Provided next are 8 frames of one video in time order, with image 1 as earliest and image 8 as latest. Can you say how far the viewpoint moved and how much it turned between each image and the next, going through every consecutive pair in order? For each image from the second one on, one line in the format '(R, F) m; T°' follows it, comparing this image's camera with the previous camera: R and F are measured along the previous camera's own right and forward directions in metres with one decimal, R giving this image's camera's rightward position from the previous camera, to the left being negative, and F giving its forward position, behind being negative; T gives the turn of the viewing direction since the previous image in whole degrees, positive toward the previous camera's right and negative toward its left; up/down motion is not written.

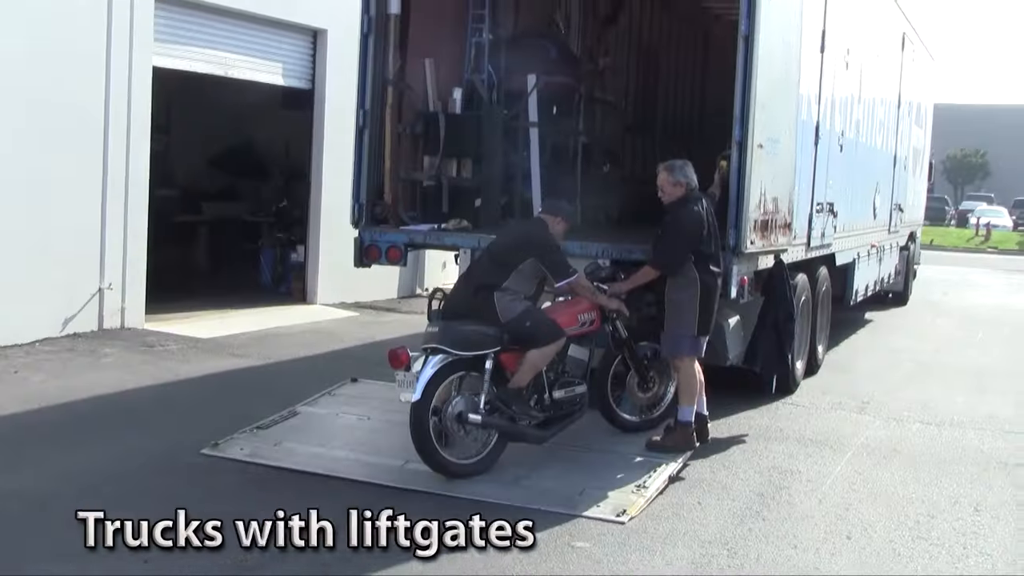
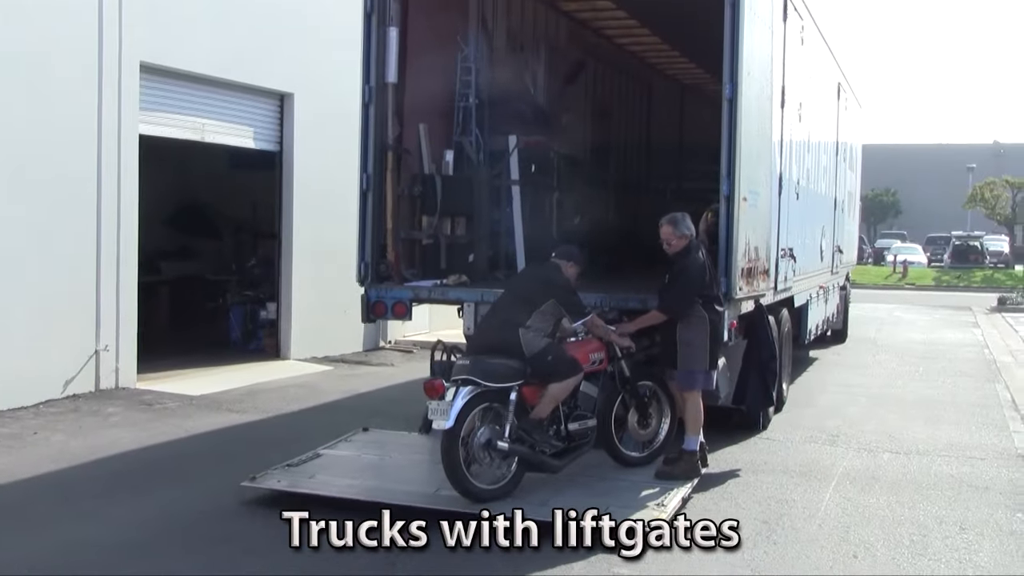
(-0.5, -0.4) m; +4°
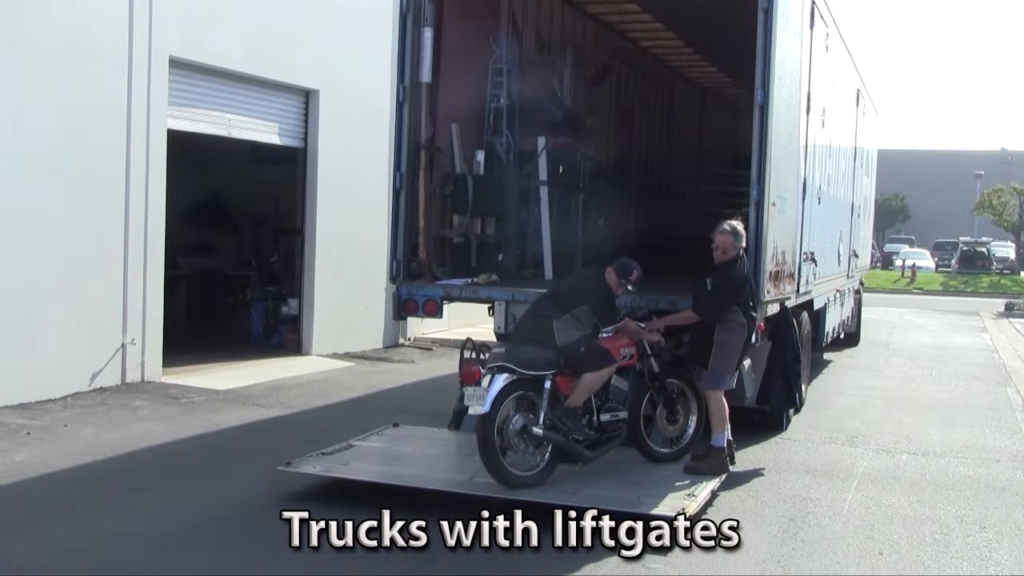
(-0.2, -0.1) m; 0°
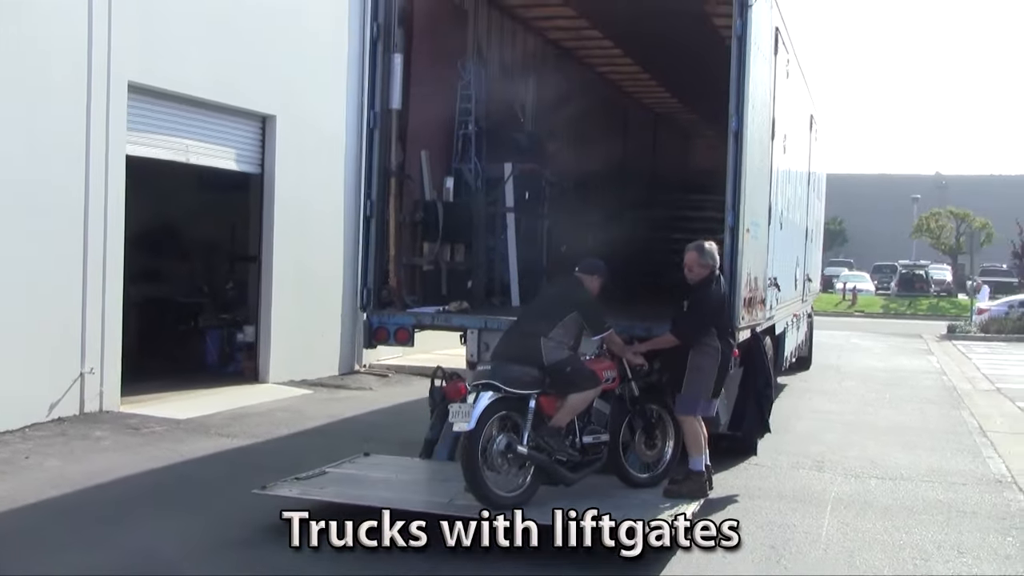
(-0.2, +0.1) m; +3°
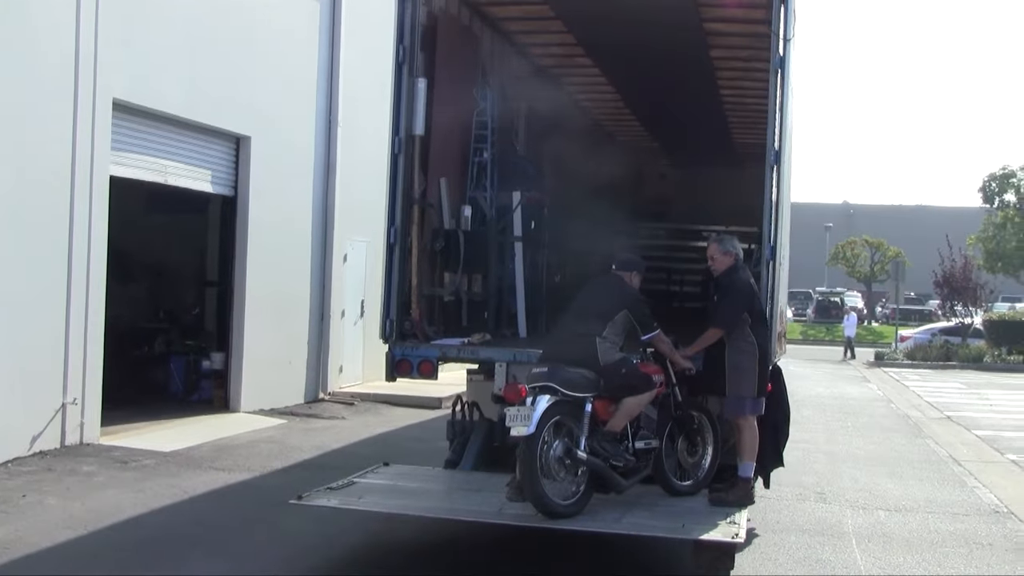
(-0.8, +0.1) m; +5°
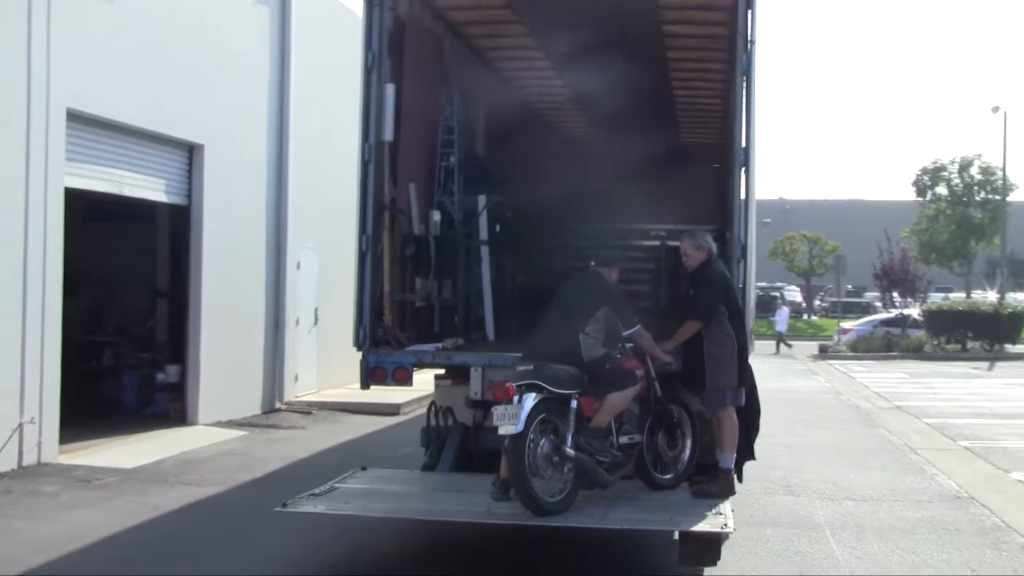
(-0.2, 0.0) m; +3°
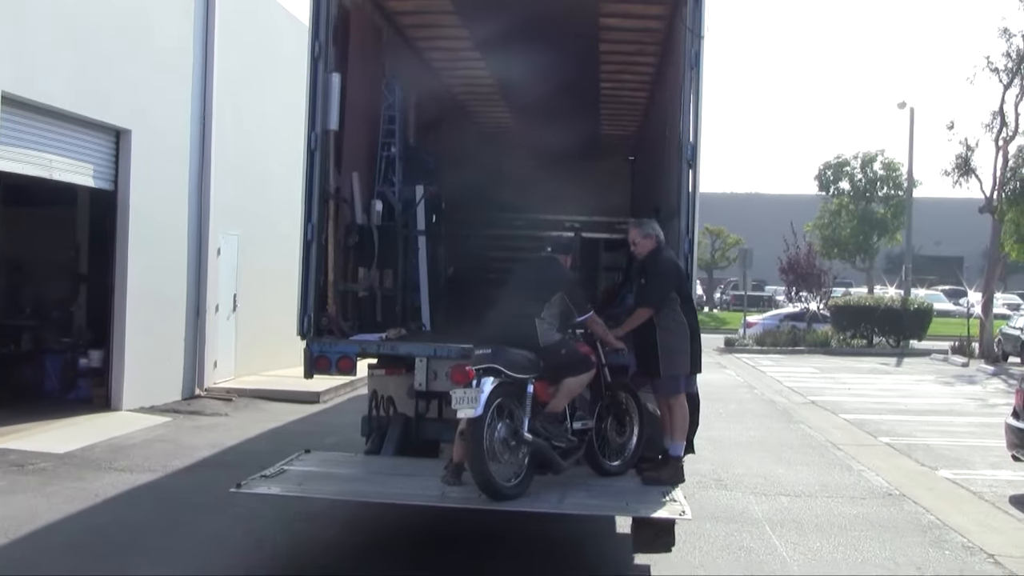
(-0.3, +0.1) m; +5°
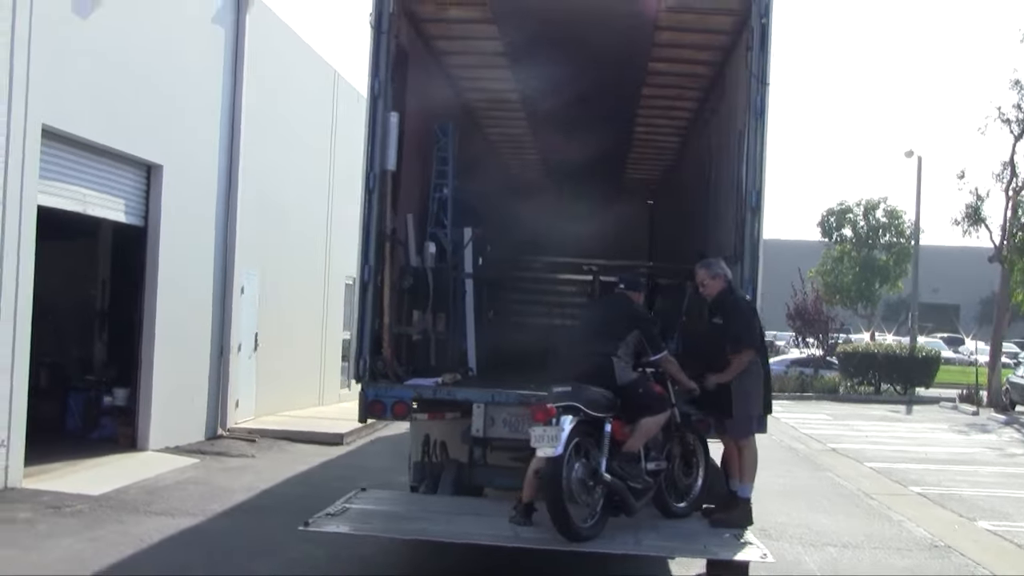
(-0.4, 0.0) m; 0°
